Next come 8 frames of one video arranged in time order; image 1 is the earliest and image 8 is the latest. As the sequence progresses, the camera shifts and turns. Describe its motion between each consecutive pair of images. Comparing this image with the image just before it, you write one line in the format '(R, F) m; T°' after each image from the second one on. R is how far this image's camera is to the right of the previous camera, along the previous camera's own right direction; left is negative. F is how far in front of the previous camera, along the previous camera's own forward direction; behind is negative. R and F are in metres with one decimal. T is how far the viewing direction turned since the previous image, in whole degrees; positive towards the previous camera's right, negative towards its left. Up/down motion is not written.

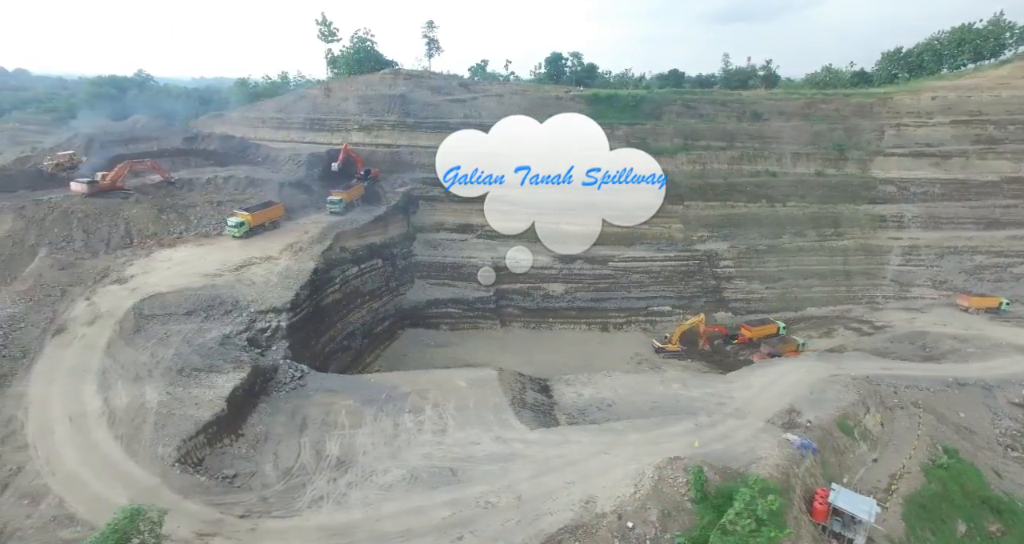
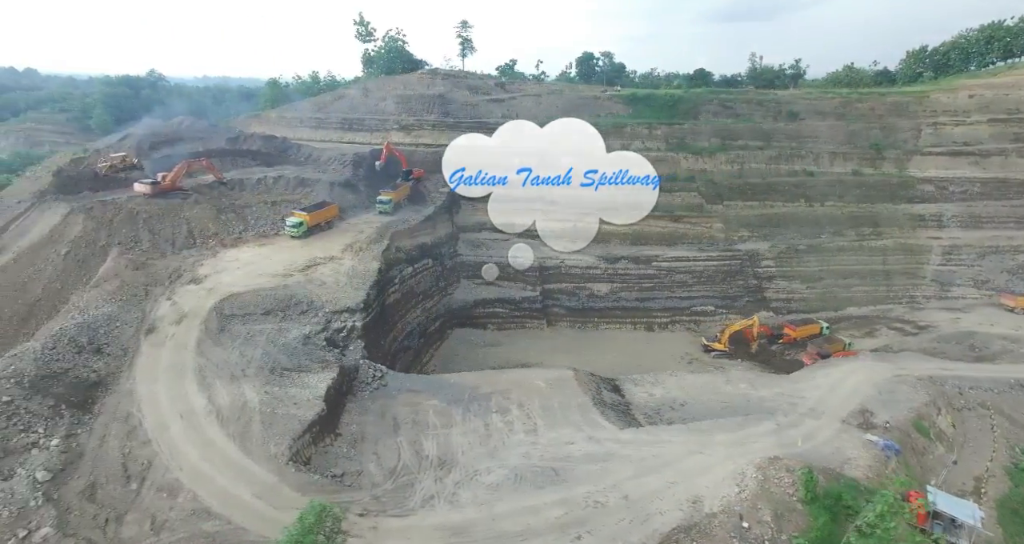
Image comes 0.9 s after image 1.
(-1.7, -0.1) m; 0°
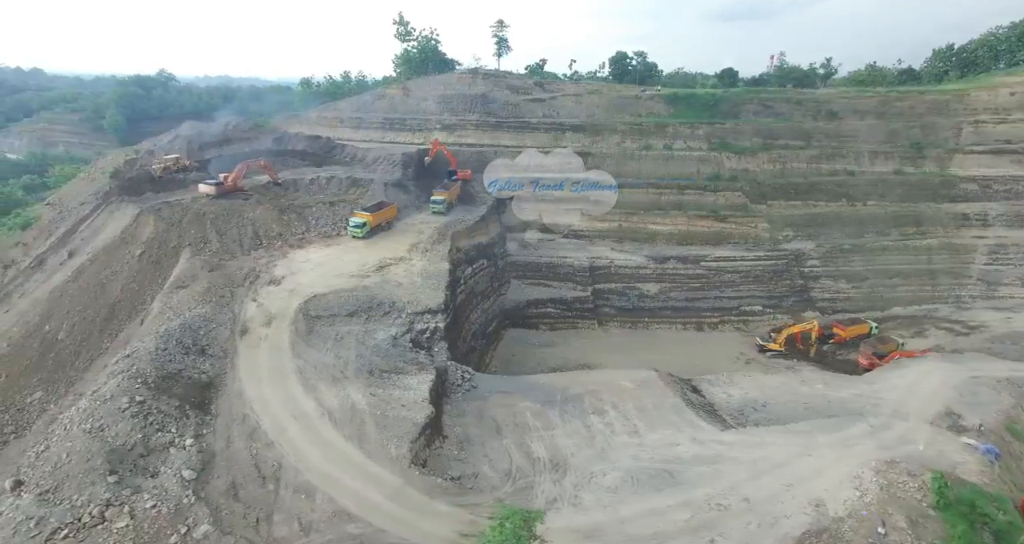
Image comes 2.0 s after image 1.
(-1.9, 0.0) m; 0°
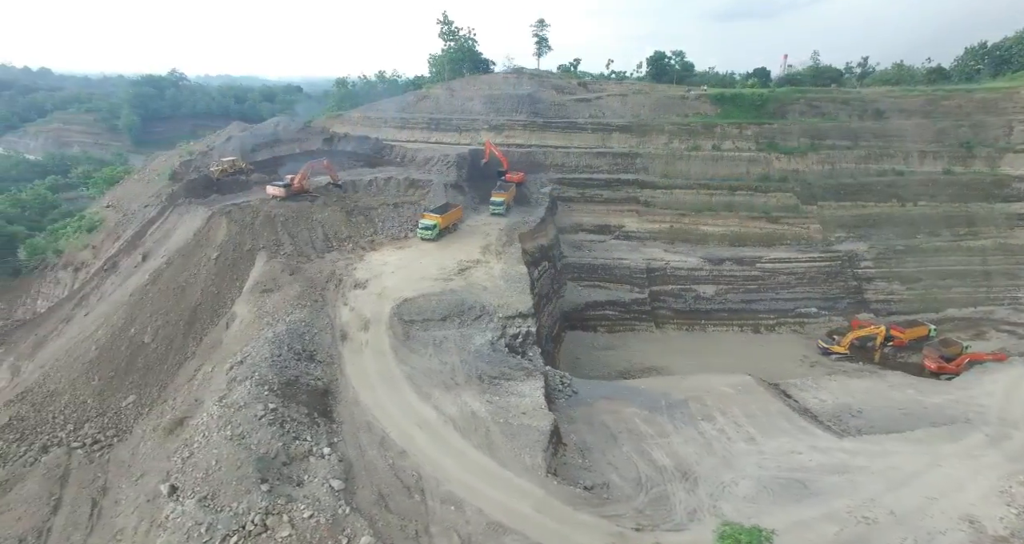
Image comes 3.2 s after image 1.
(-2.1, +0.1) m; 0°
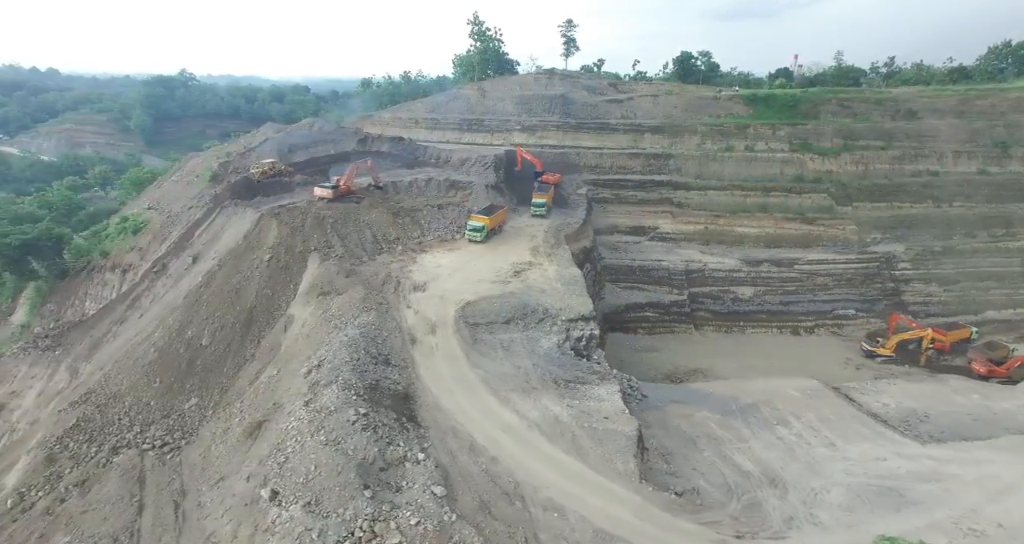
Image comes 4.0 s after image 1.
(-1.4, +0.1) m; 0°
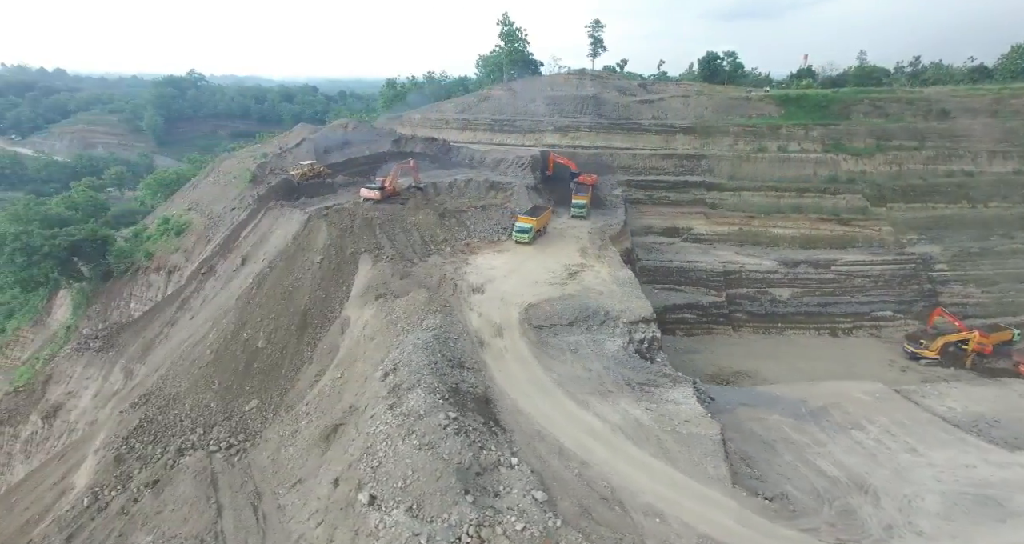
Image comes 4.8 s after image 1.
(-1.4, 0.0) m; 0°
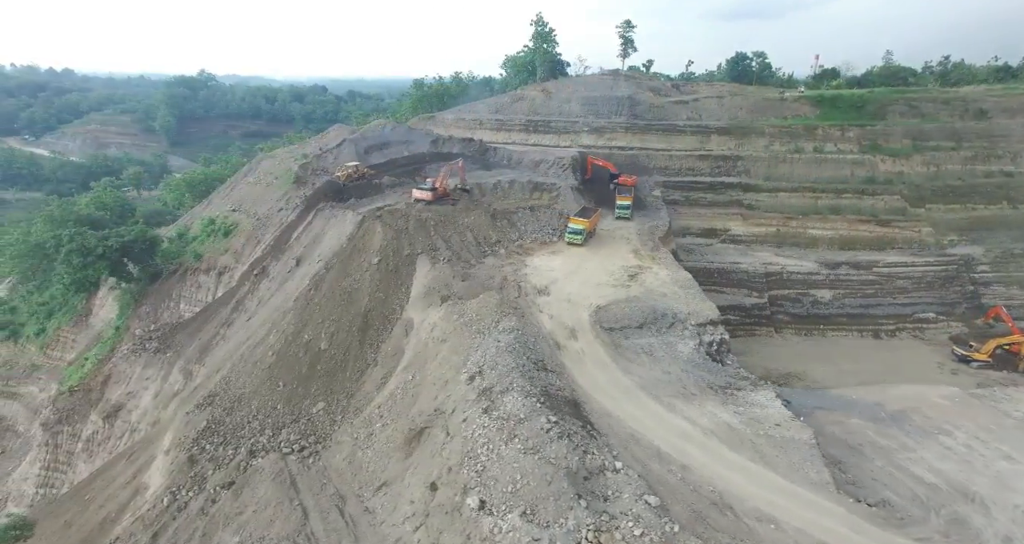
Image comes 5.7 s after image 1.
(-1.5, 0.0) m; 0°
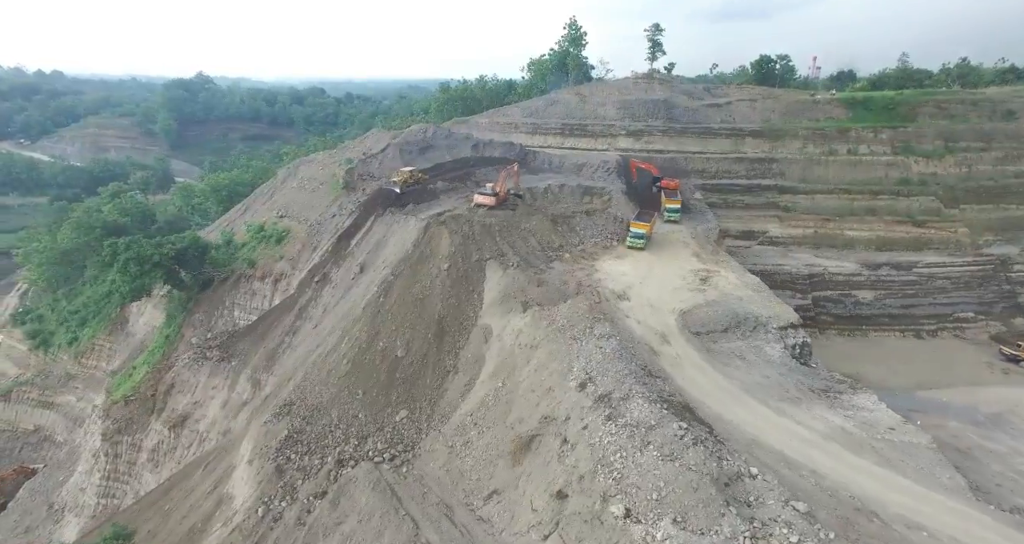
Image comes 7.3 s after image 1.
(-2.1, 0.0) m; +1°
